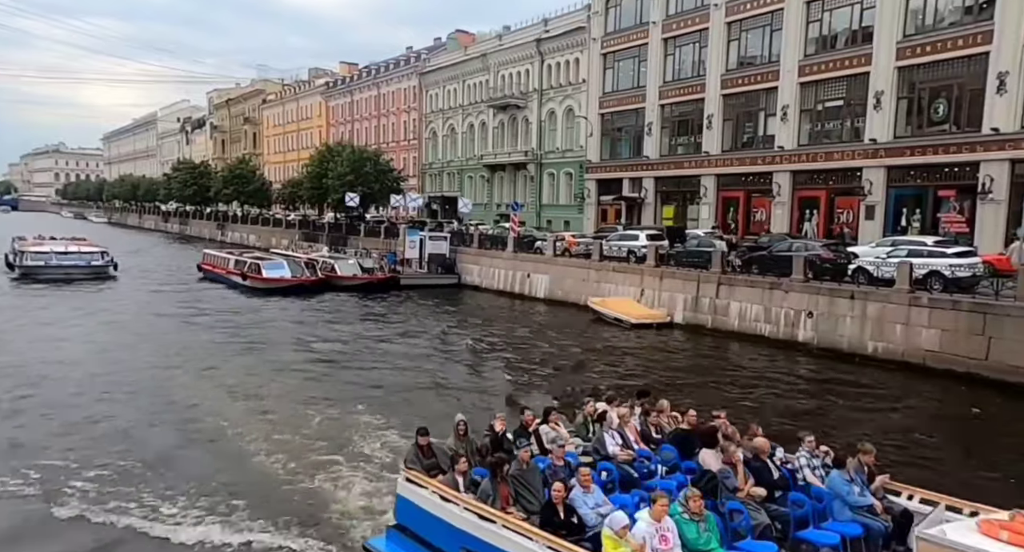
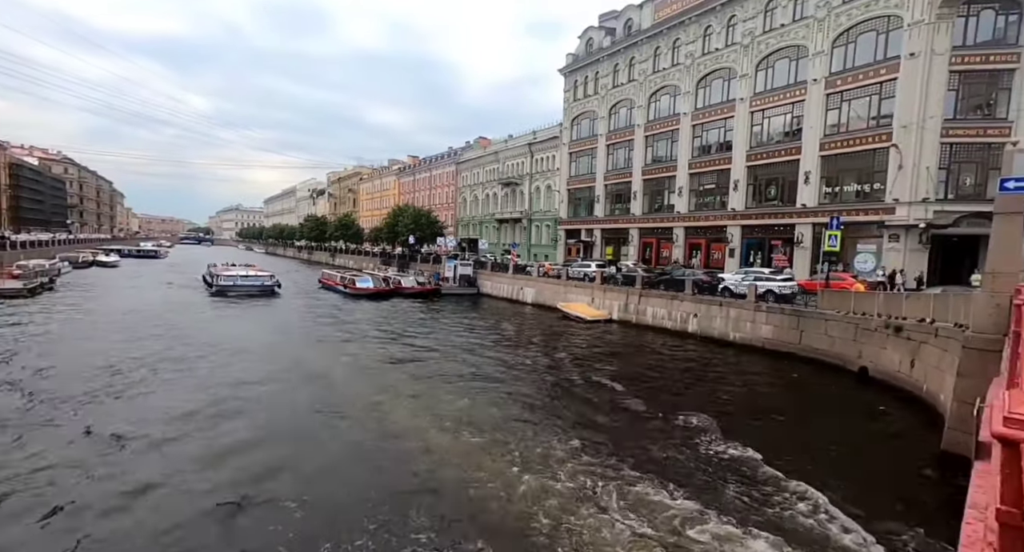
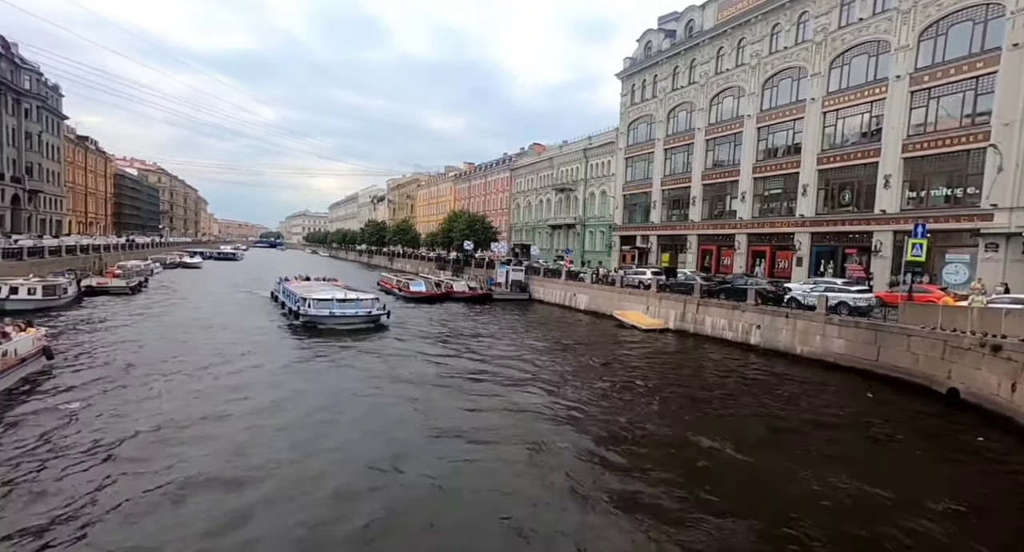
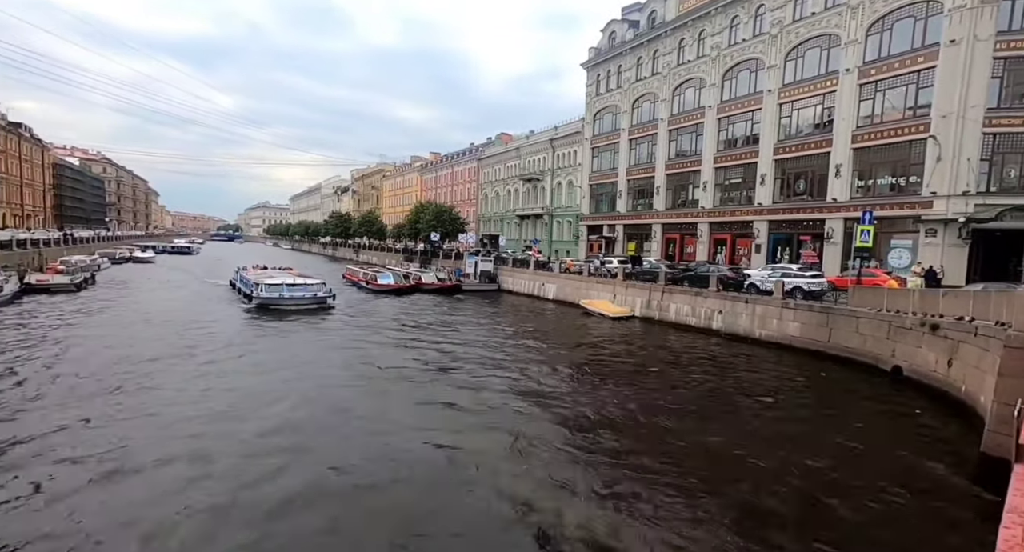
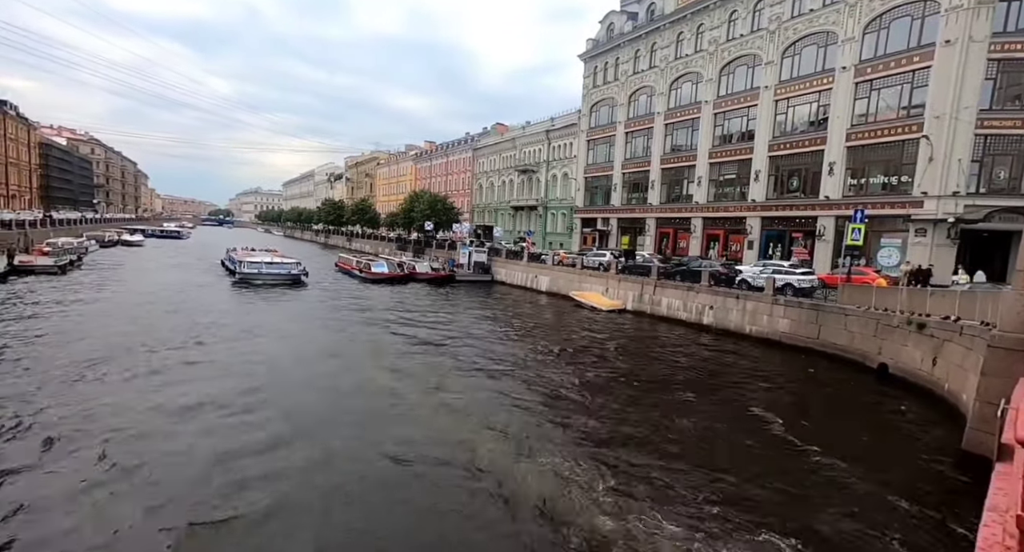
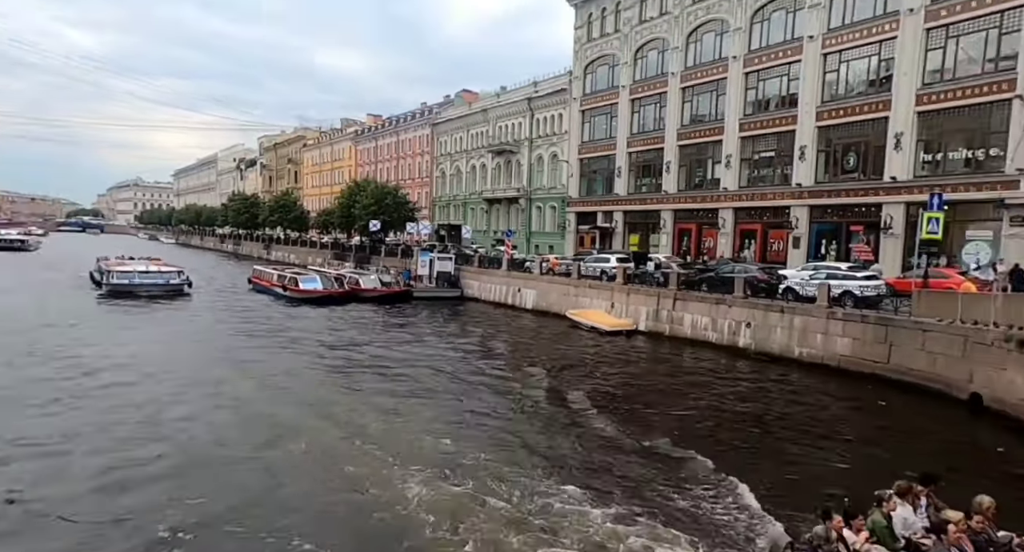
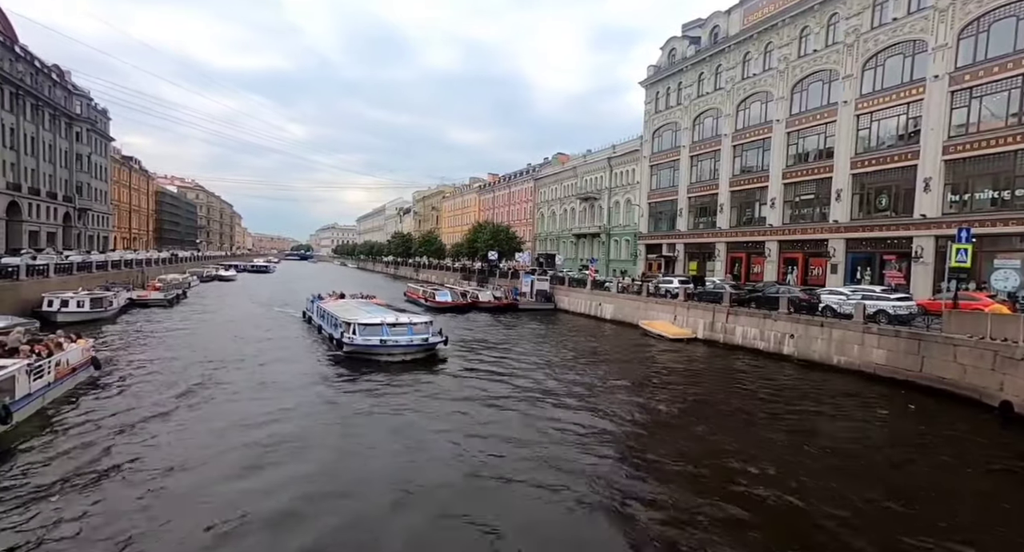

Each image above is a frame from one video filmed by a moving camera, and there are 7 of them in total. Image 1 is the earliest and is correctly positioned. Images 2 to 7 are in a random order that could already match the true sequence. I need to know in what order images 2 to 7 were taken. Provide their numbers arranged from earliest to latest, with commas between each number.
6, 2, 5, 4, 3, 7
